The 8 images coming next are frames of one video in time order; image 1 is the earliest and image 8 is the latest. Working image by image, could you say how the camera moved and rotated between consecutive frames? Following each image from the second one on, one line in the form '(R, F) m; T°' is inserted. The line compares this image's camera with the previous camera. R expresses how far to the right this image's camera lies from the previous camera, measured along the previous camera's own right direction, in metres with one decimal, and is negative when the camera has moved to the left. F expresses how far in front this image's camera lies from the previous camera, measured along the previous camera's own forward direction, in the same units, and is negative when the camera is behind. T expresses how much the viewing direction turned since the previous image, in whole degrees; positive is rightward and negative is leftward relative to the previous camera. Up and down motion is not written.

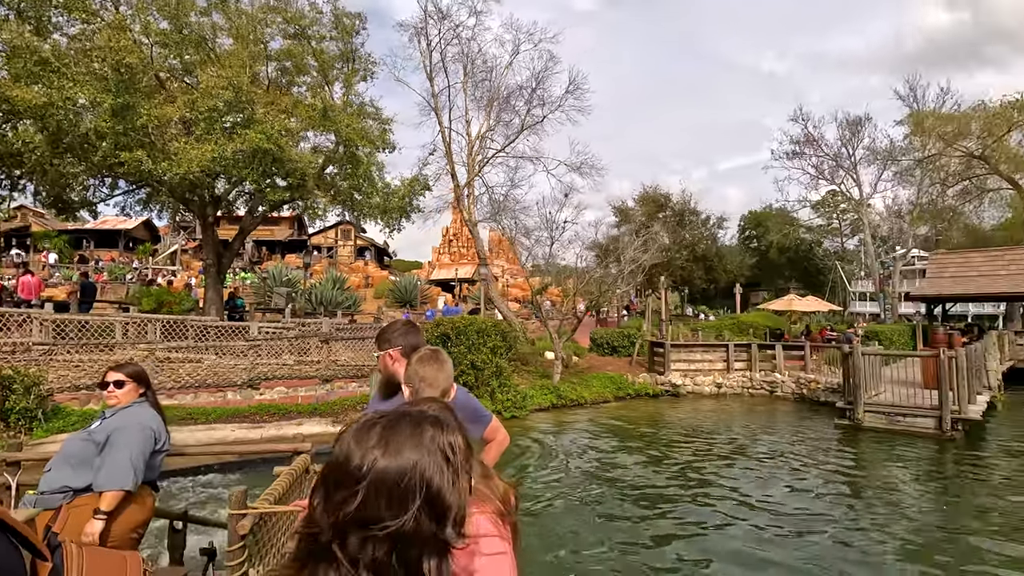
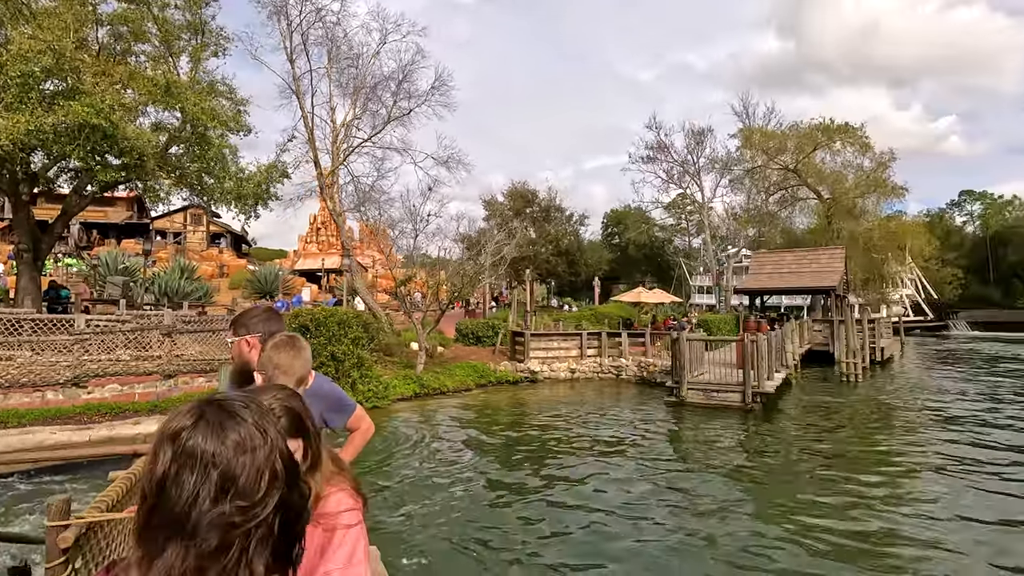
(+0.3, -0.5) m; +13°
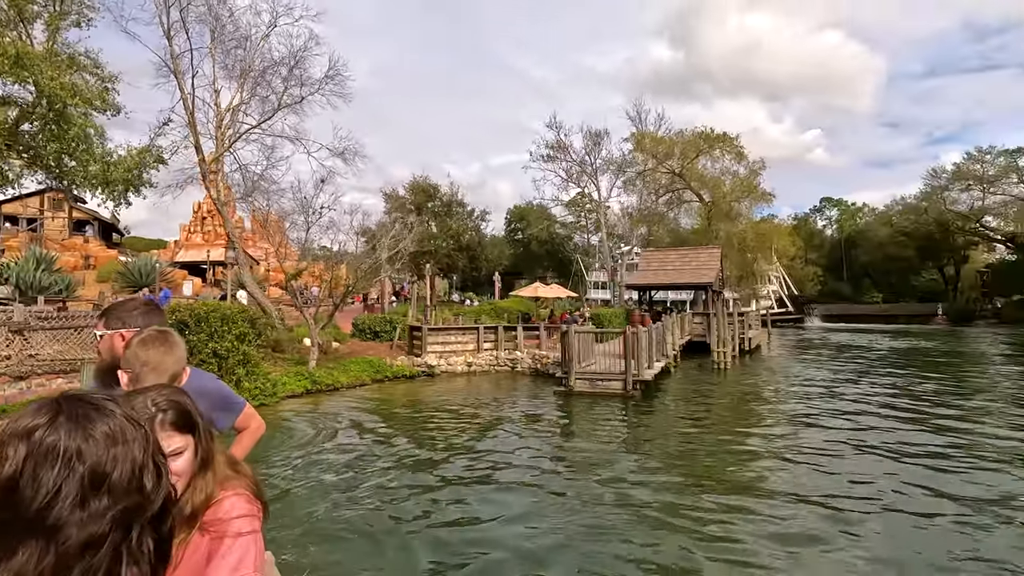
(+0.2, -0.3) m; +10°
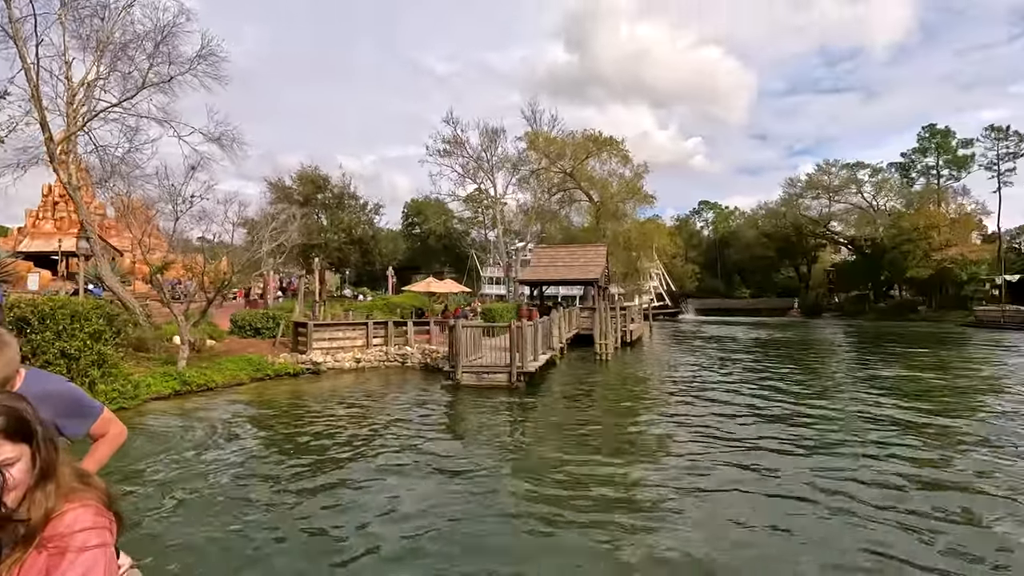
(+0.3, -0.3) m; +10°
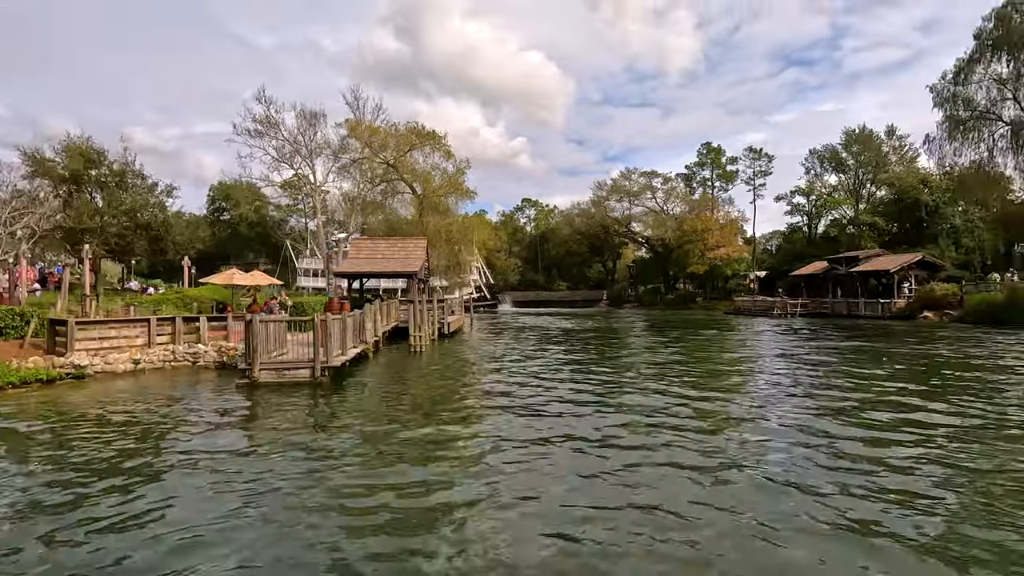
(+0.6, -0.3) m; +17°
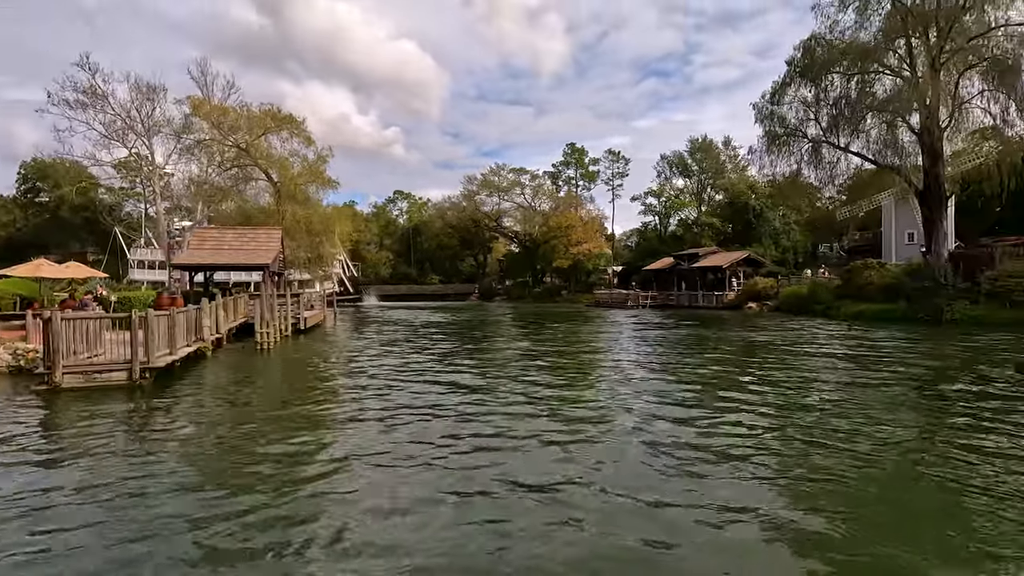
(+0.7, -0.2) m; +13°
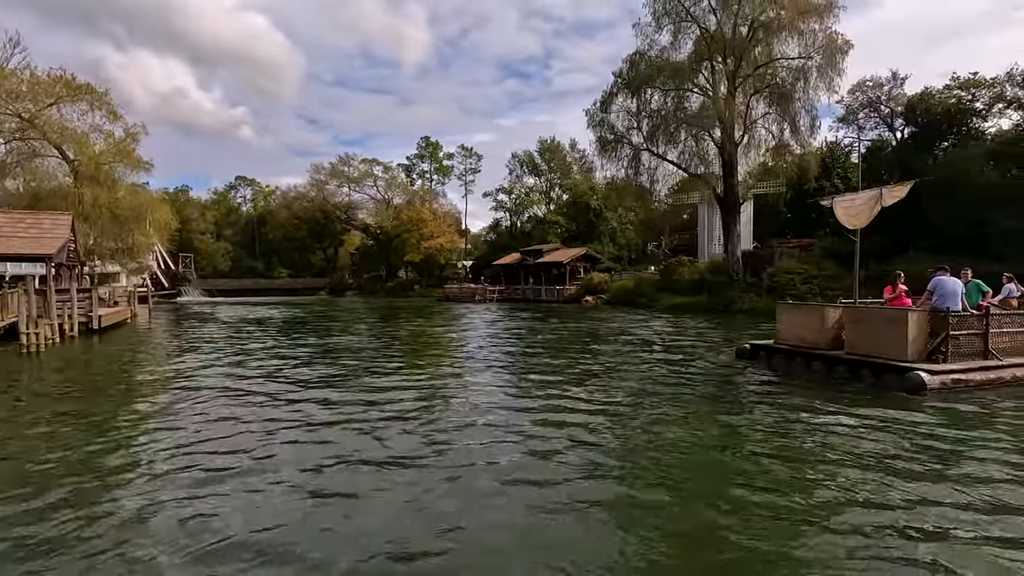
(+1.5, -0.3) m; +14°
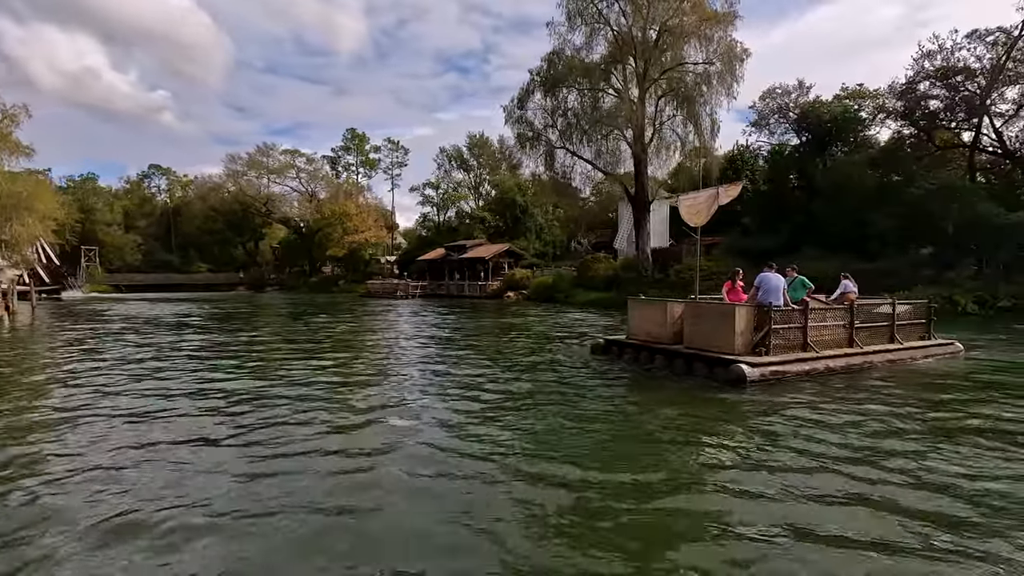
(+1.6, -0.1) m; +6°
